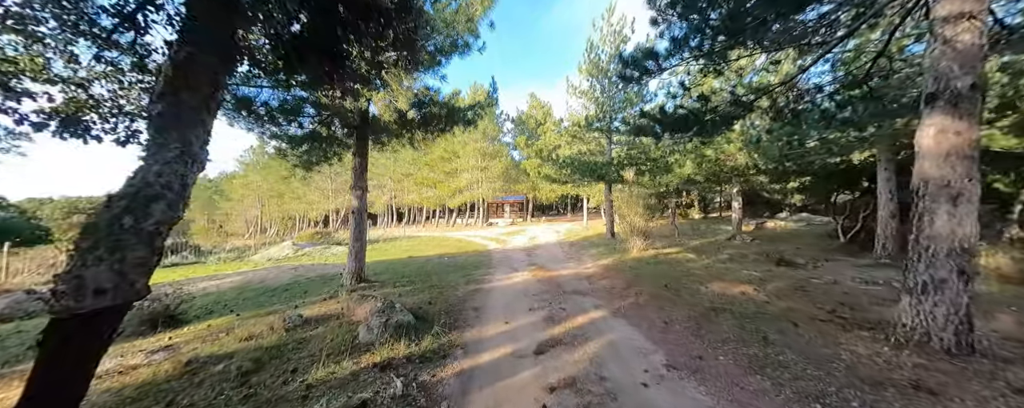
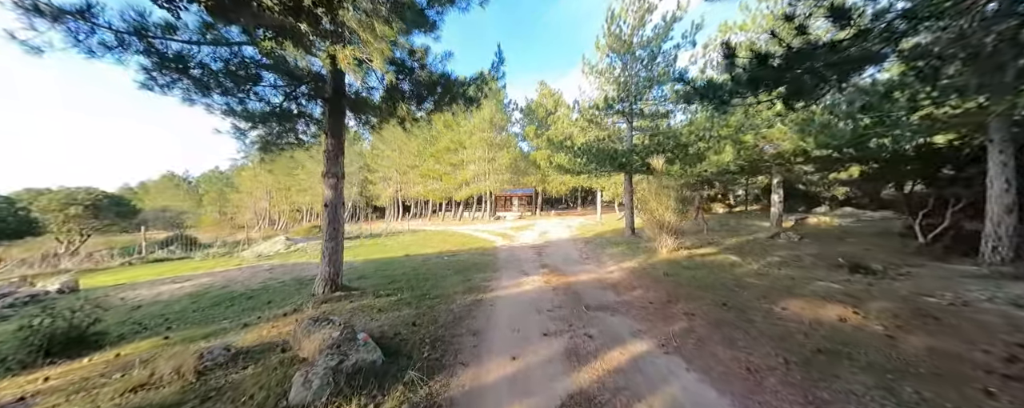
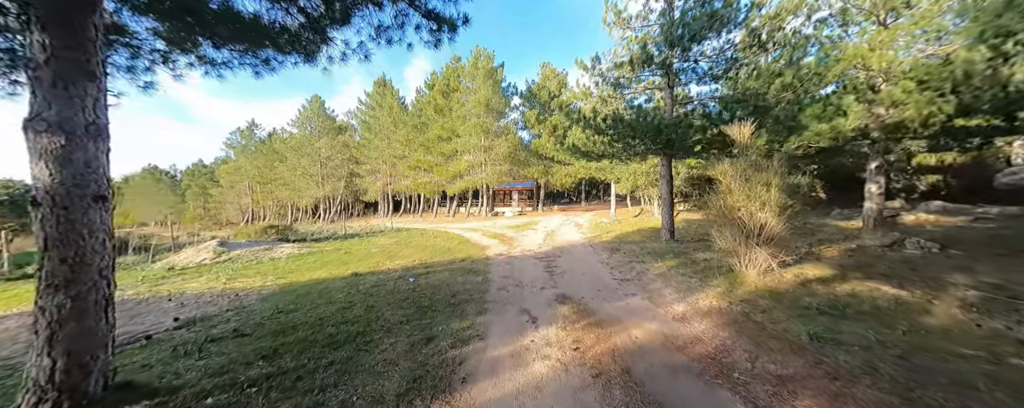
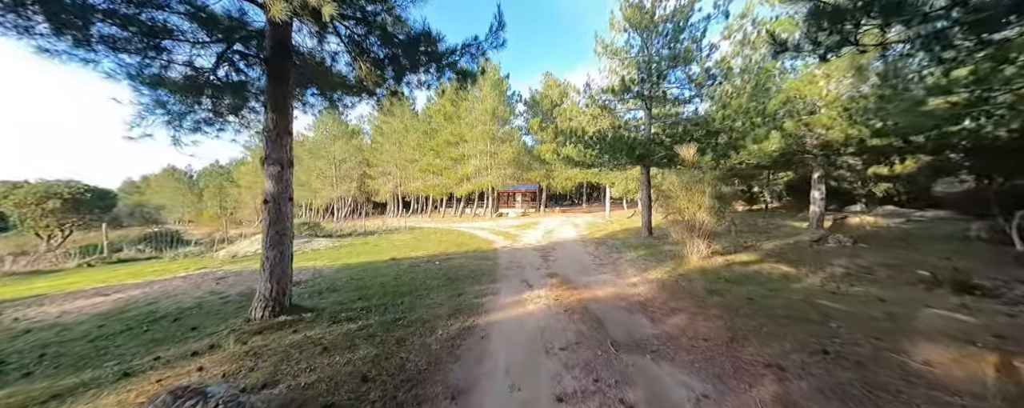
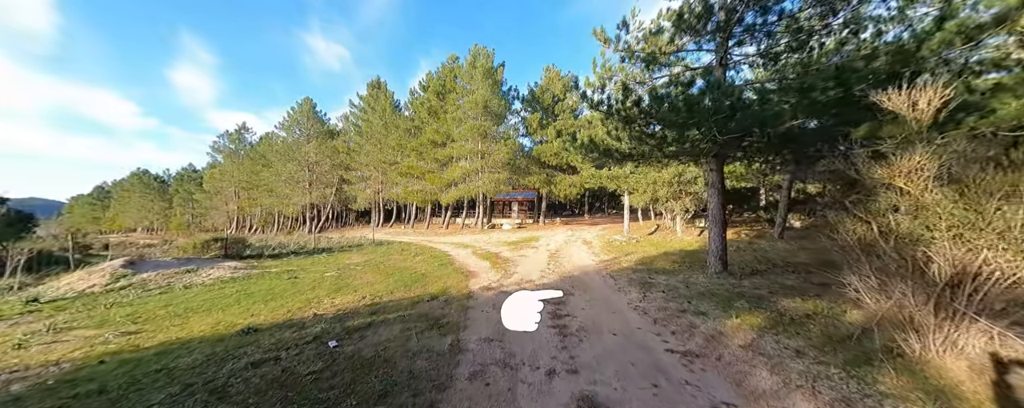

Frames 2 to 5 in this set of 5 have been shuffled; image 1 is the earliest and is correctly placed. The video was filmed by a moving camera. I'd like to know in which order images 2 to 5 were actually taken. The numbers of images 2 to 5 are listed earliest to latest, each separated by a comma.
2, 4, 3, 5
